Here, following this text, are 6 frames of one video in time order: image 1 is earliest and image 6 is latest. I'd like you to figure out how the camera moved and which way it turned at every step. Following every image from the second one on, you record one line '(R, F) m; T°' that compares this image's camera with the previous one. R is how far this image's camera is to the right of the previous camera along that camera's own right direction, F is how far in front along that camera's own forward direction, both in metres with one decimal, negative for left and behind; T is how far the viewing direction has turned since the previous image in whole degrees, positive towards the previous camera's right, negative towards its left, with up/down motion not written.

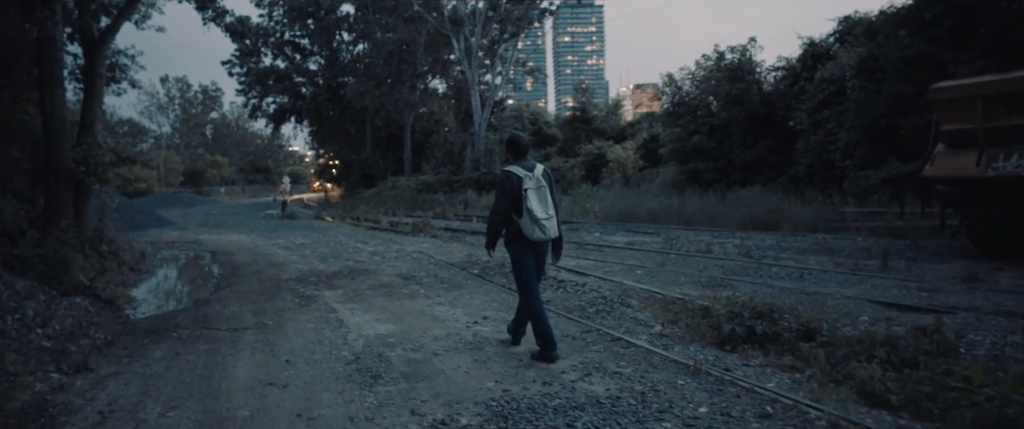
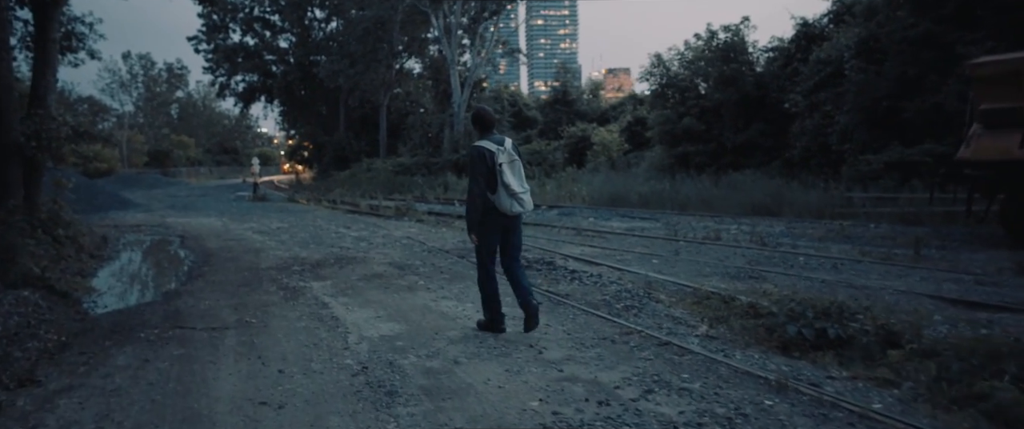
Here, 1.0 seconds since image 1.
(-0.6, +0.9) m; +3°
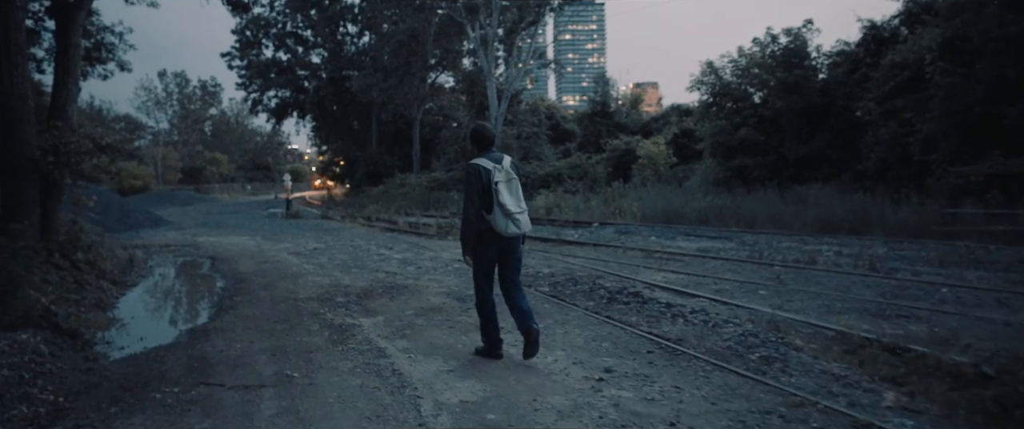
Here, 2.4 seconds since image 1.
(-0.8, +1.4) m; -3°
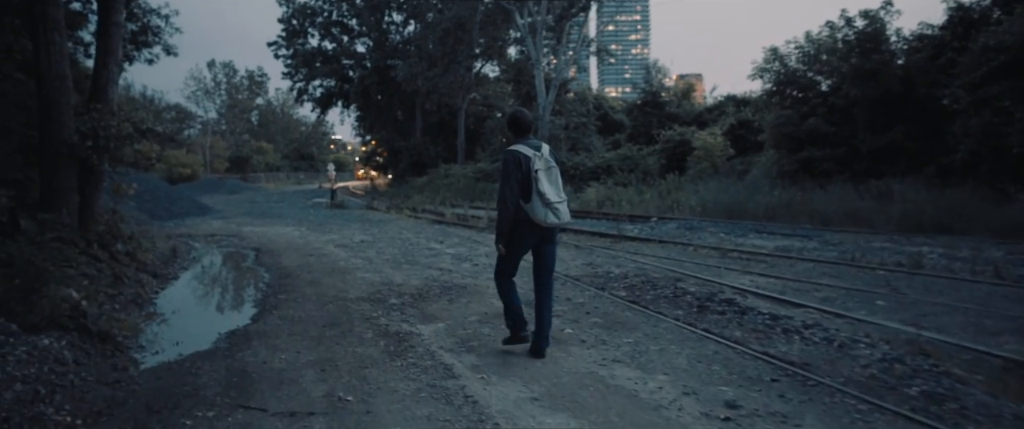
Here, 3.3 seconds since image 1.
(-0.5, +1.0) m; -4°
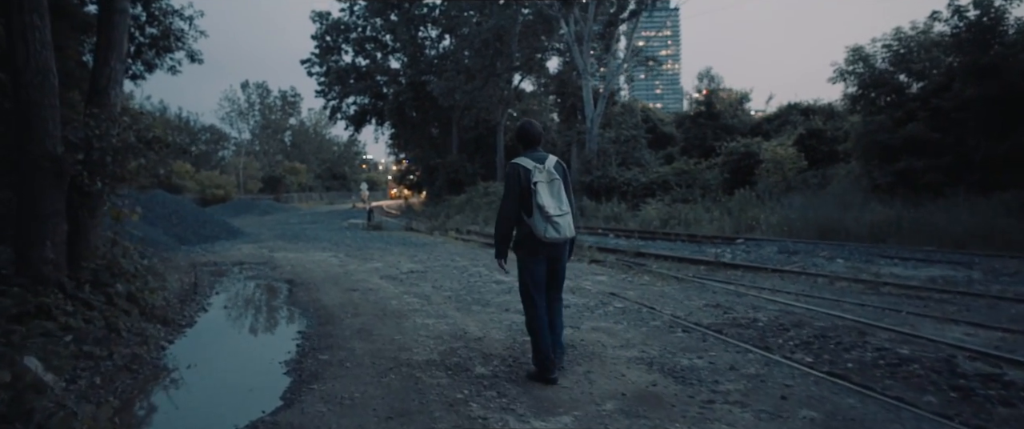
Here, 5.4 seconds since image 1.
(-1.0, +2.2) m; -3°
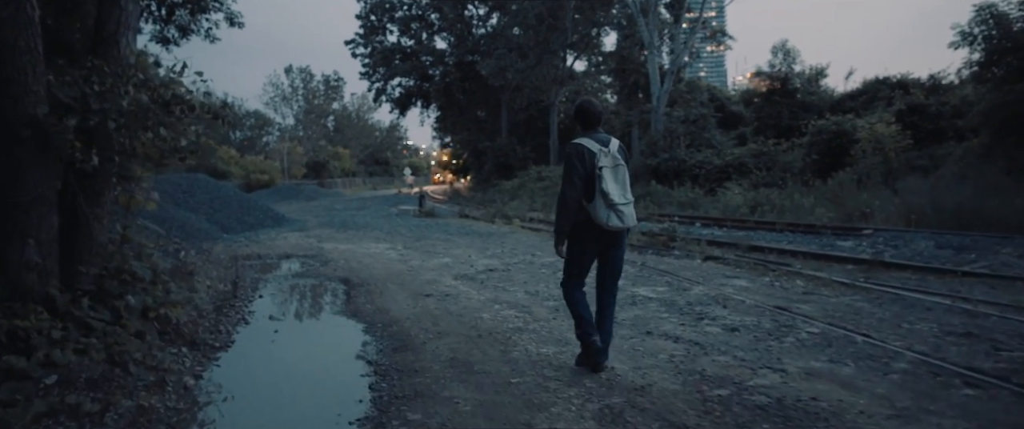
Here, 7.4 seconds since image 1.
(-1.1, +2.2) m; -4°
